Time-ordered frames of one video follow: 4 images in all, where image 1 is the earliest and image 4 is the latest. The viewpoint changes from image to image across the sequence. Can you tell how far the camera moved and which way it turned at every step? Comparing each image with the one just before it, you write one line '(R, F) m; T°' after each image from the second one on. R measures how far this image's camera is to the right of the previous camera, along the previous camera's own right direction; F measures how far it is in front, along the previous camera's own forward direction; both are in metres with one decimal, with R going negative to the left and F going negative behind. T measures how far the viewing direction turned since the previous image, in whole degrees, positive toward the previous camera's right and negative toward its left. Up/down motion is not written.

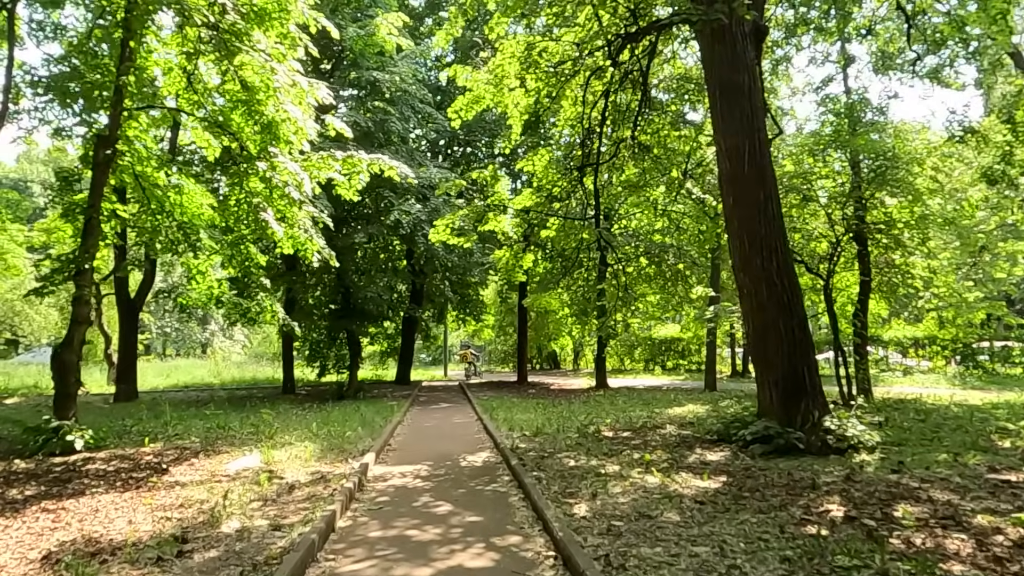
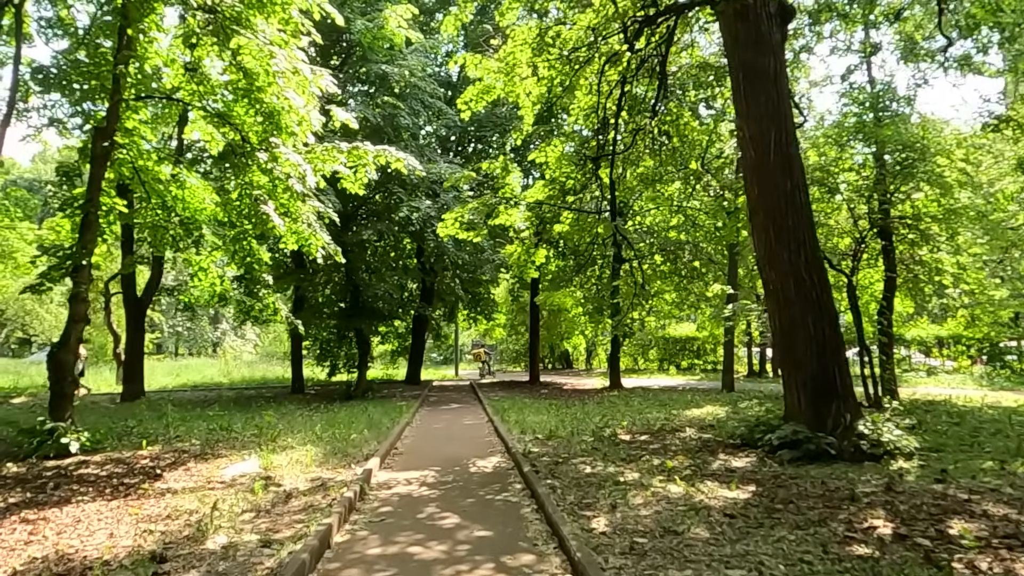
(0.0, +0.5) m; -1°
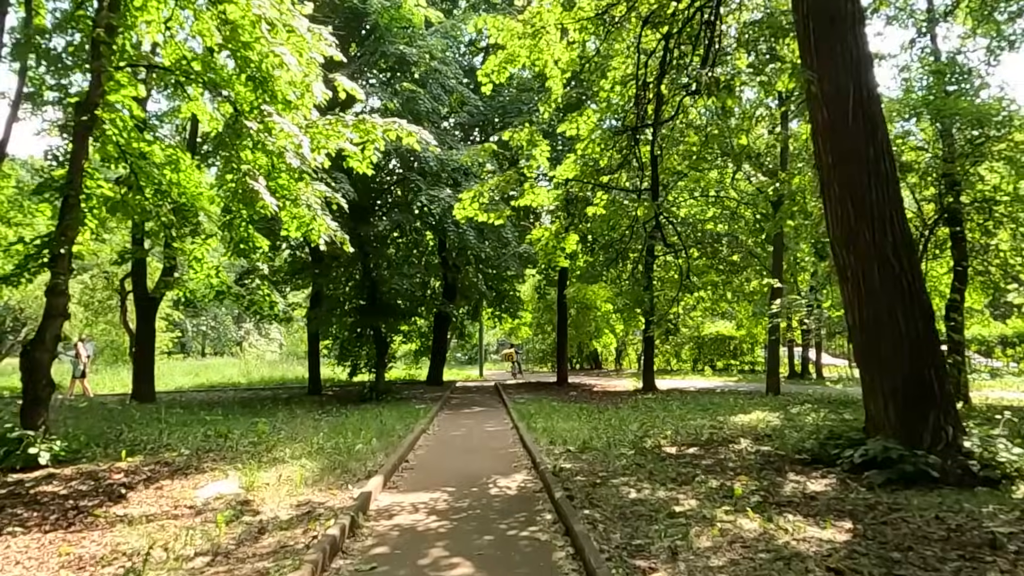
(0.0, +1.3) m; -2°
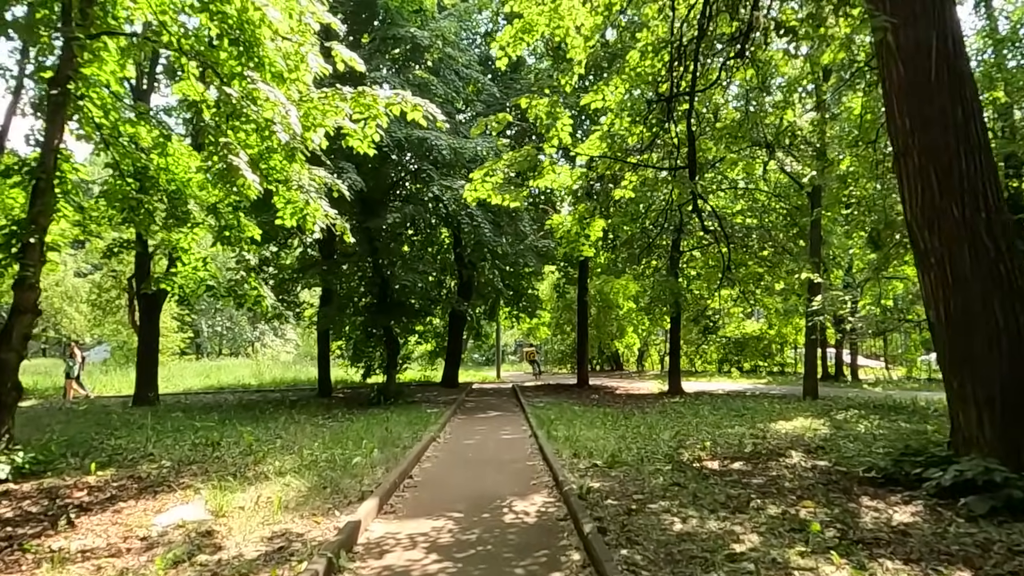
(0.0, +1.1) m; -1°
